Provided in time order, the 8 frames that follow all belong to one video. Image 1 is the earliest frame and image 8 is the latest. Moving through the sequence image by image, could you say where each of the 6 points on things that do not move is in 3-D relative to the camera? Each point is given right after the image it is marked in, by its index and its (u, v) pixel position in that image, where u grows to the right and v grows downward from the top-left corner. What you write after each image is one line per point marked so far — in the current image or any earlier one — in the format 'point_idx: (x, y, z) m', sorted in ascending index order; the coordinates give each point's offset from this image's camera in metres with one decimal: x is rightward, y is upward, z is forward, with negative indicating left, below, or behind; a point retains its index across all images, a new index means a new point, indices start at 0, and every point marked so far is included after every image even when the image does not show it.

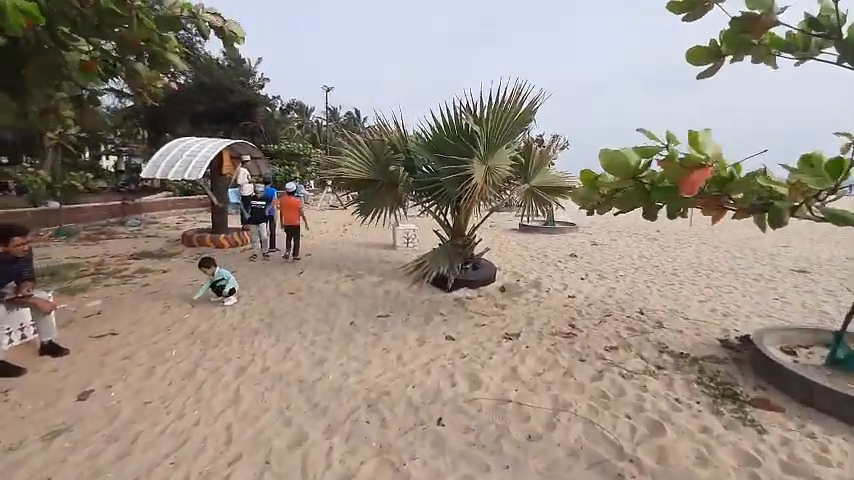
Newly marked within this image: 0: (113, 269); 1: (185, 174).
0: (-5.8, -0.5, +7.7) m
1: (-5.2, +1.4, +8.9) m
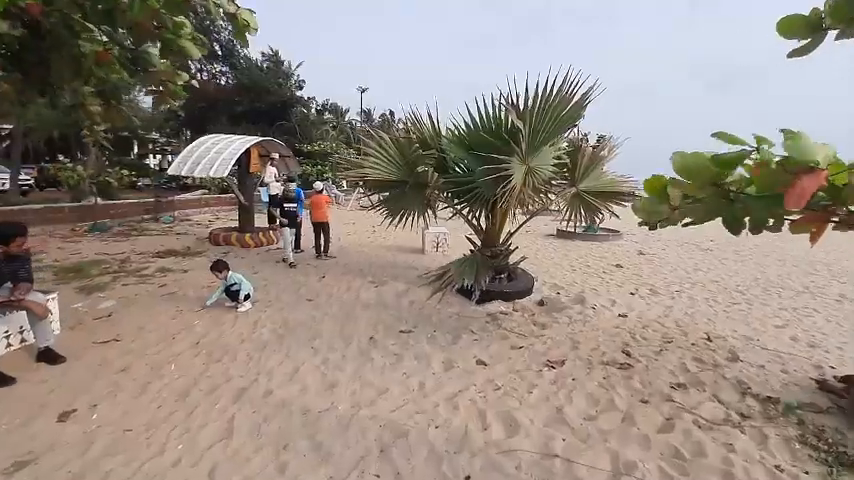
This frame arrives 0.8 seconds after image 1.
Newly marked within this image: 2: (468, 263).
0: (-5.3, -0.5, +7.6) m
1: (-4.5, +1.4, +8.7) m
2: (+0.6, -0.3, +4.9) m
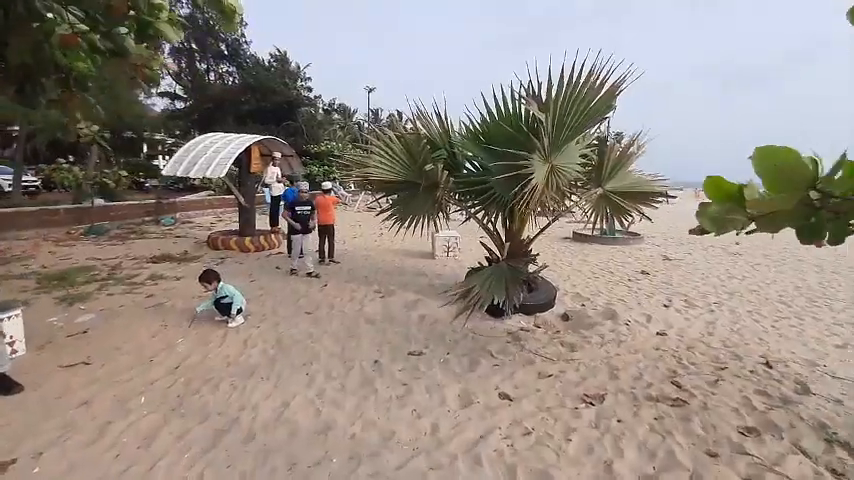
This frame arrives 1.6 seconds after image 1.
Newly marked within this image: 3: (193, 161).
0: (-5.1, -0.6, +7.1) m
1: (-4.3, +1.3, +8.2) m
2: (+0.7, -0.4, +4.3) m
3: (-4.7, +1.6, +8.4) m
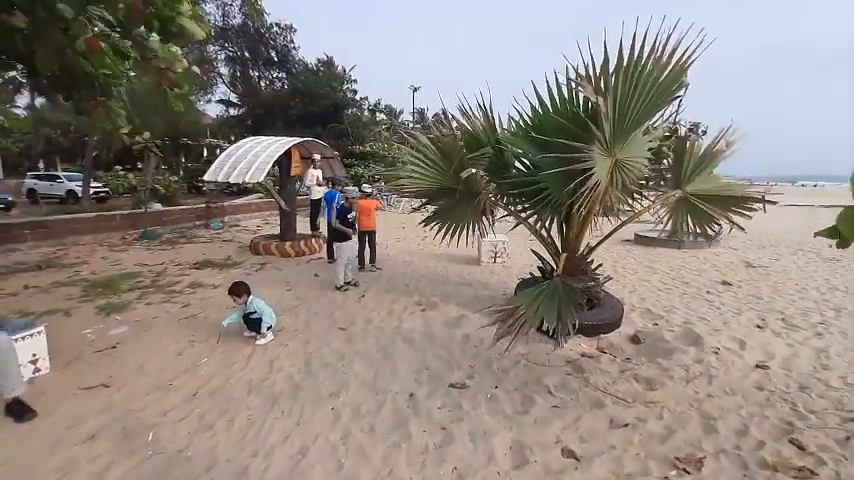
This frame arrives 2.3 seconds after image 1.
0: (-4.3, -0.7, +7.0) m
1: (-3.5, +1.2, +8.0) m
2: (+1.1, -0.5, +3.7) m
3: (-3.8, +1.5, +8.3) m
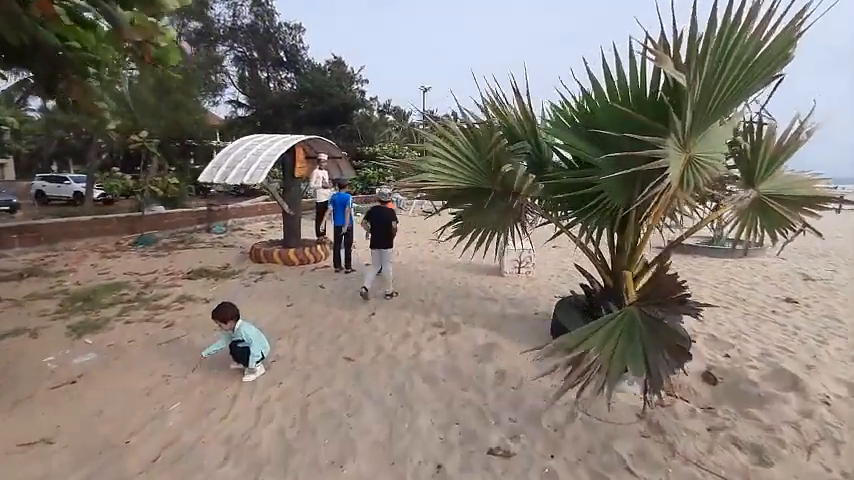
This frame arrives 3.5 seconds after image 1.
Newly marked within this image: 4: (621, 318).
0: (-4.1, -0.8, +6.3) m
1: (-3.2, +1.1, +7.3) m
2: (+1.3, -0.6, +2.8) m
3: (-3.5, +1.3, +7.6) m
4: (+1.3, -0.5, +2.9) m
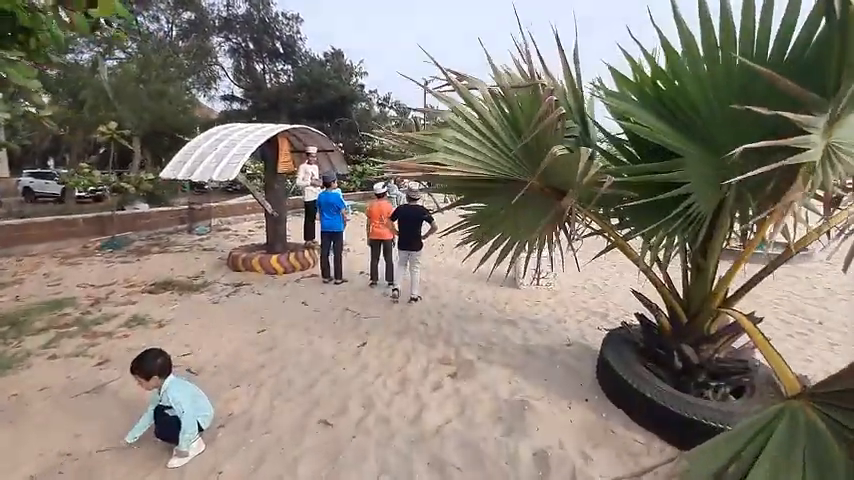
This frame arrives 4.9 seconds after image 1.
0: (-4.0, -0.9, +5.2) m
1: (-3.1, +1.0, +6.2) m
2: (+1.3, -0.8, +1.7) m
3: (-3.5, +1.2, +6.5) m
4: (+1.3, -0.7, +1.8) m
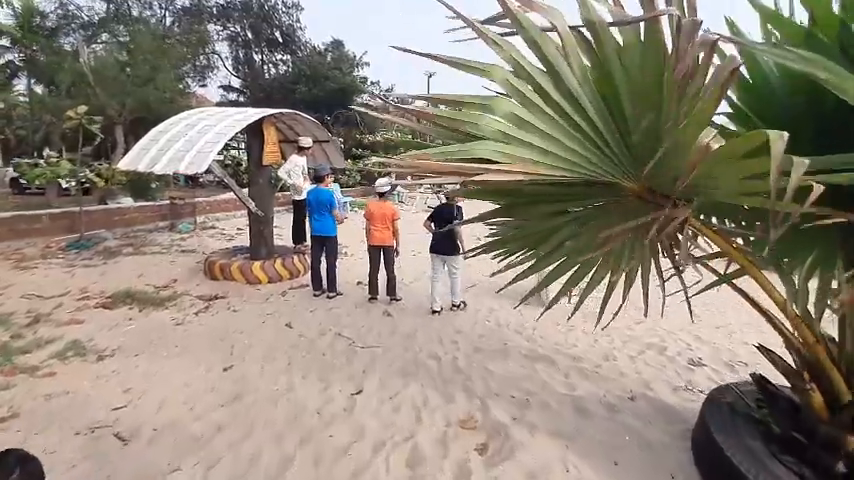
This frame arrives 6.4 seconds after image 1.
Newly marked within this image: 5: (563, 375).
0: (-3.9, -1.0, +4.2) m
1: (-3.0, +0.9, +5.1) m
2: (+1.4, -0.9, +0.7) m
3: (-3.3, +1.2, +5.4) m
4: (+1.5, -0.8, +0.8) m
5: (+1.1, -1.1, +3.5) m
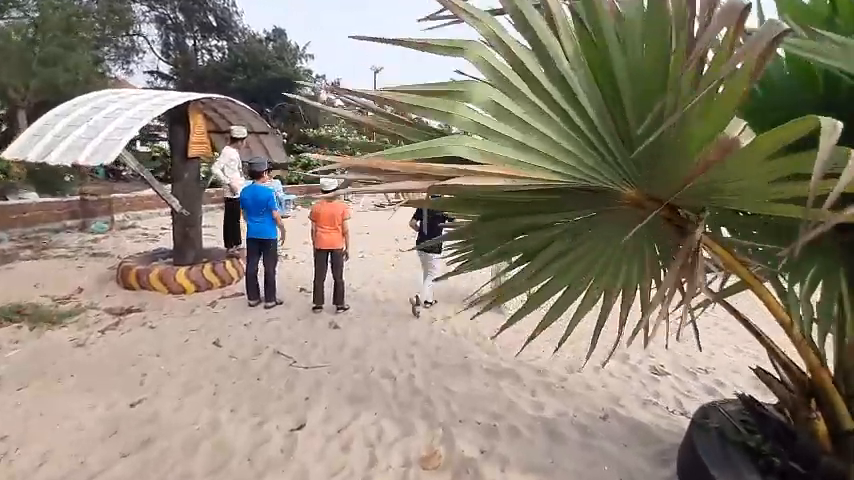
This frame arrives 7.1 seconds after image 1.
0: (-4.3, -1.0, +3.3) m
1: (-3.5, +0.9, +4.3) m
2: (+1.4, -1.0, +0.5) m
3: (-3.9, +1.1, +4.5) m
4: (+1.4, -0.9, +0.6) m
5: (+0.8, -1.2, +3.2) m
